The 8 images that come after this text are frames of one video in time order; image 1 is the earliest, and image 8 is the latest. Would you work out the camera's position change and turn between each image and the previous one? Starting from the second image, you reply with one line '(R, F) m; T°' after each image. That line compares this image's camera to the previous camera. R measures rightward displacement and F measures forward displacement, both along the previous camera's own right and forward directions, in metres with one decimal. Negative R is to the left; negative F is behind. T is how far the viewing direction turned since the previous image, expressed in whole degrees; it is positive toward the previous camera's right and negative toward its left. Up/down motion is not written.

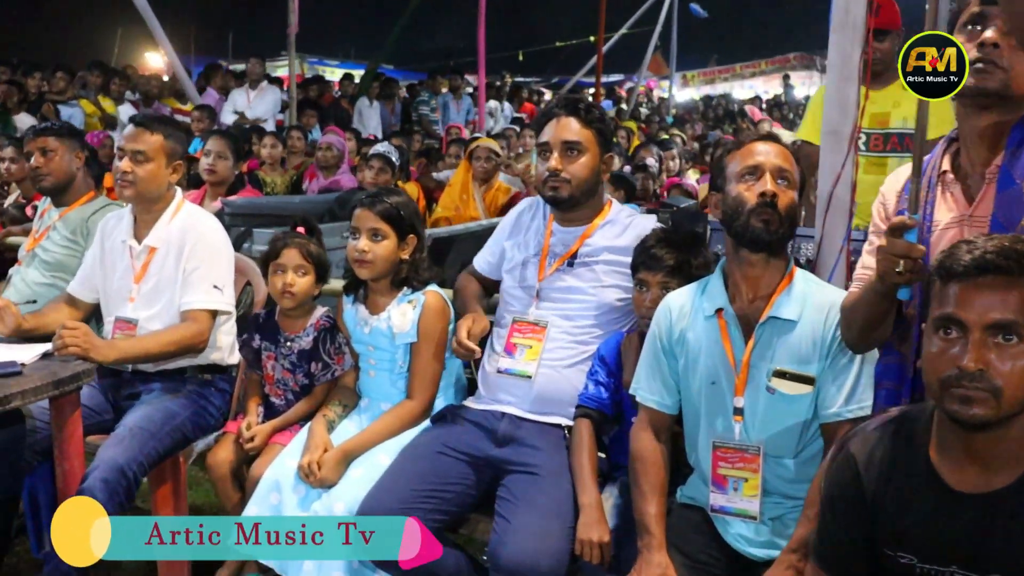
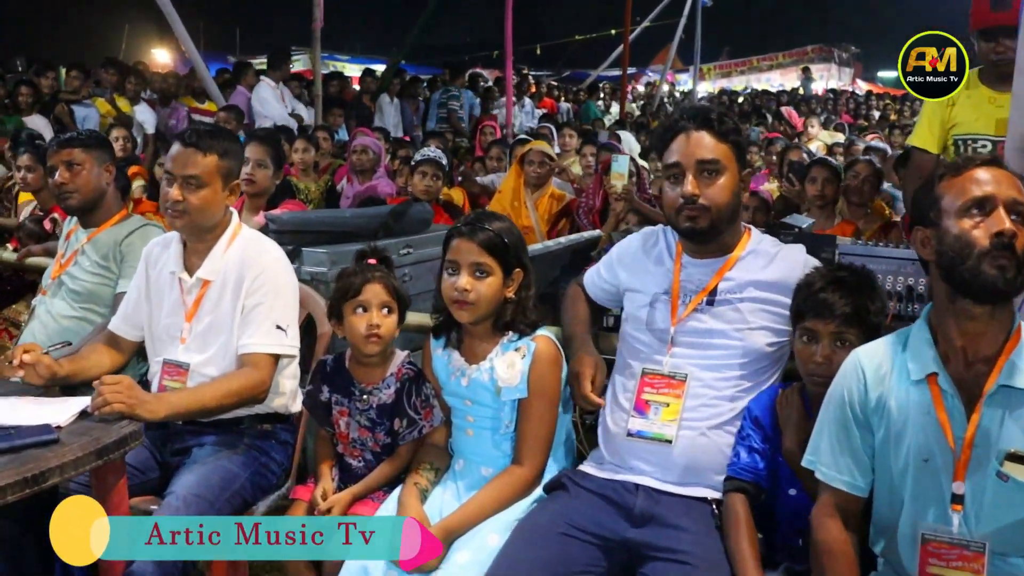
(-0.2, +0.4) m; 0°
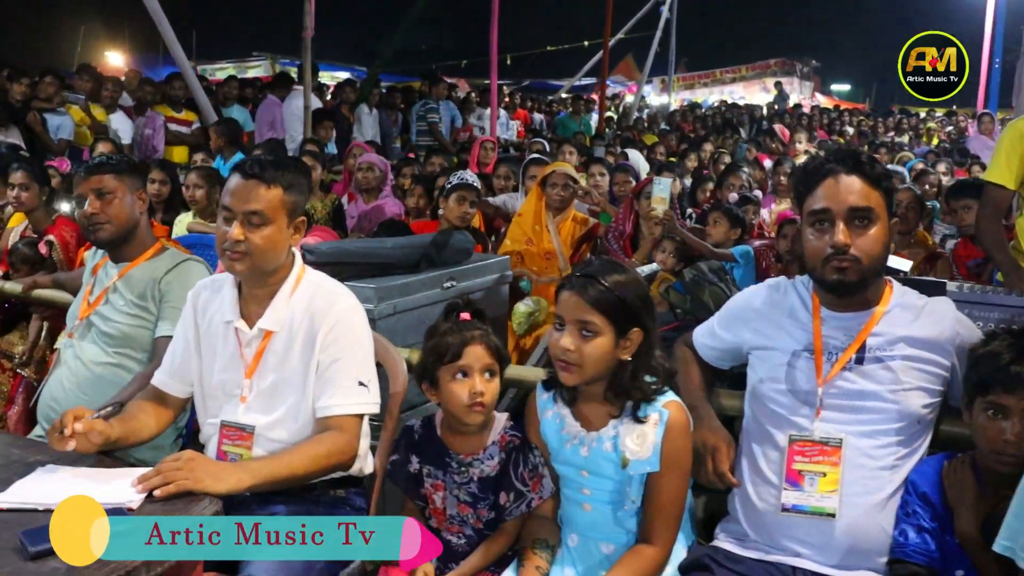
(-0.3, +0.3) m; +3°
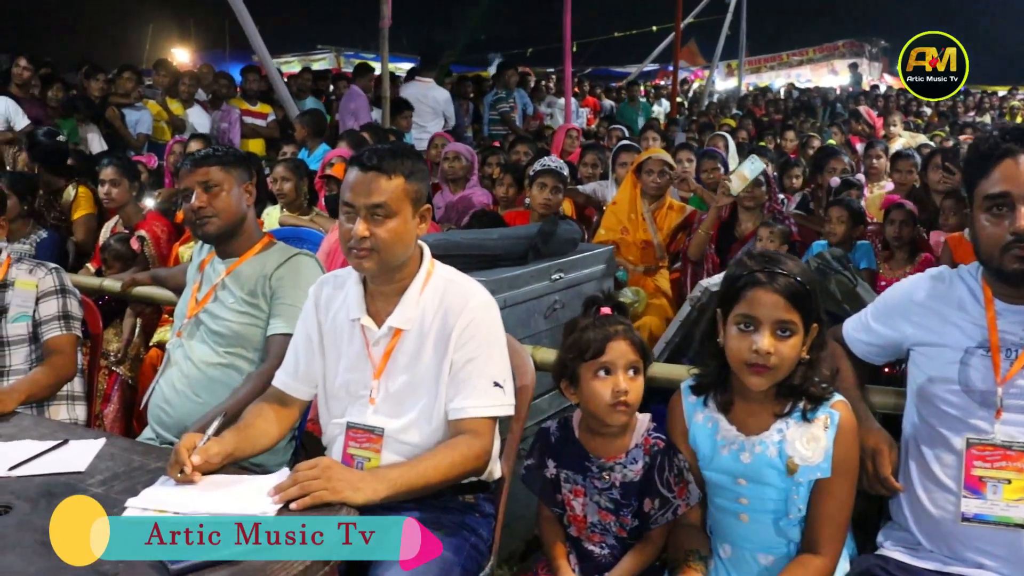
(-0.1, +0.1) m; -3°
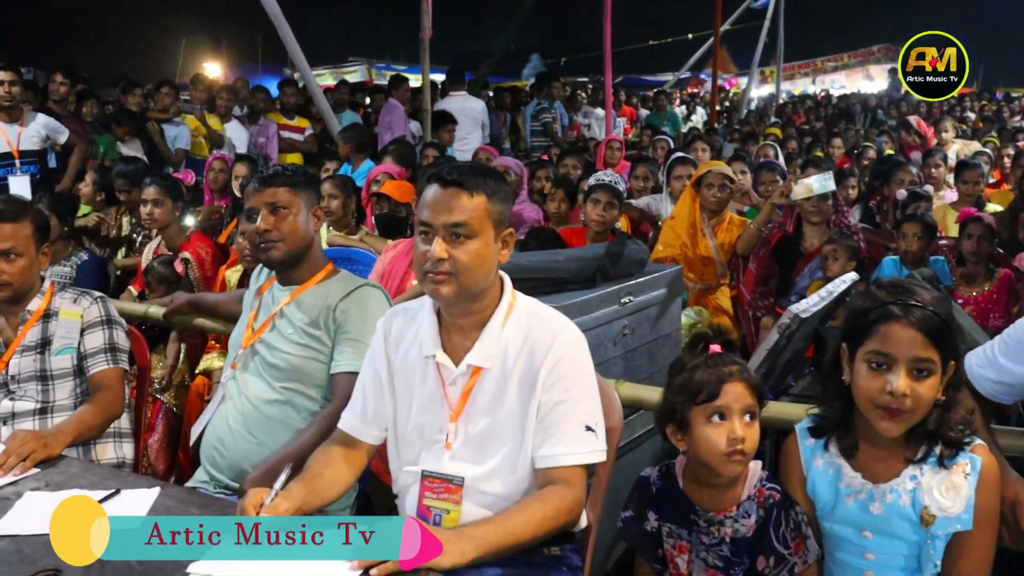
(-0.1, +0.2) m; -1°
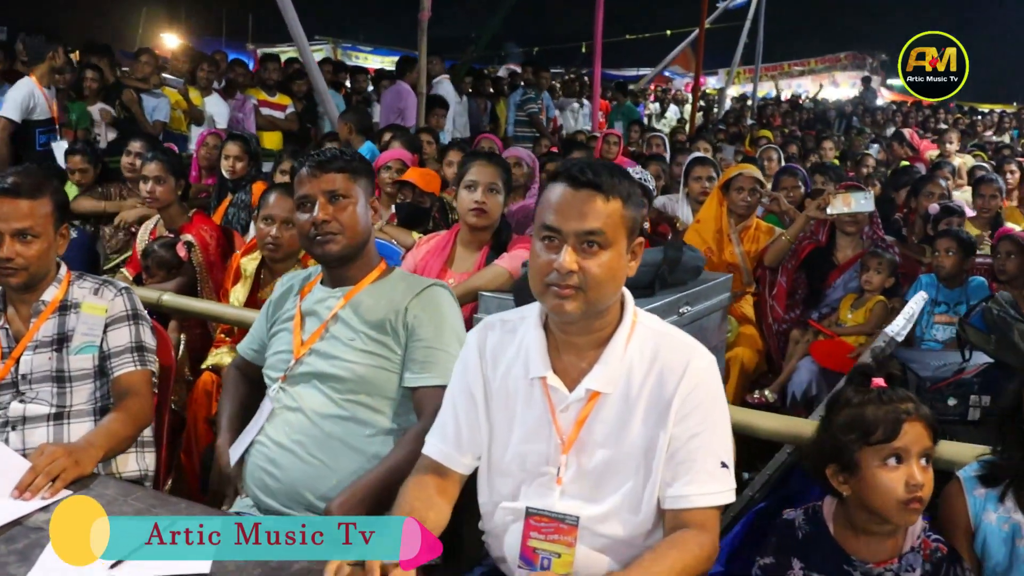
(-0.3, +0.3) m; +3°
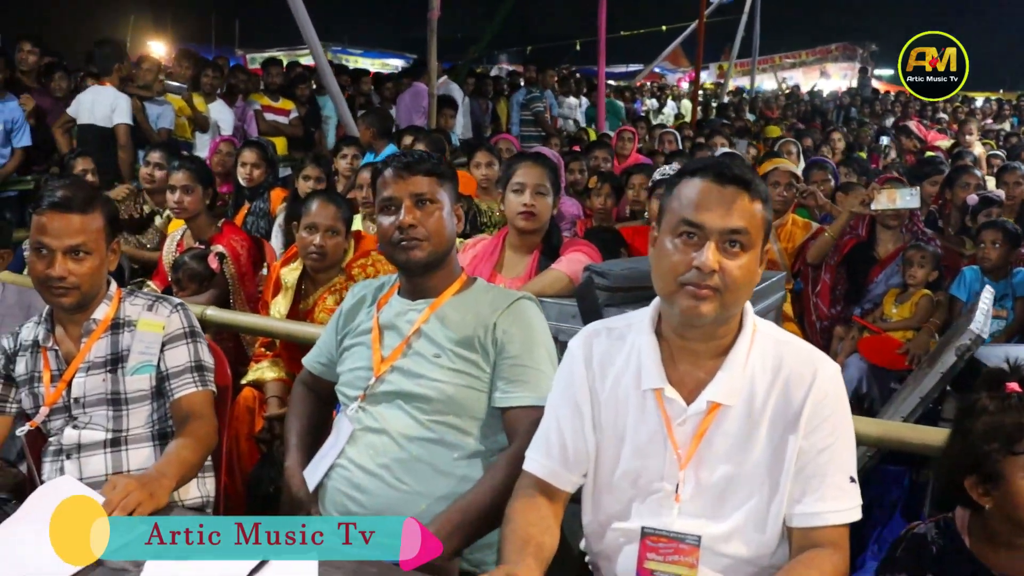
(-0.2, +0.1) m; +1°
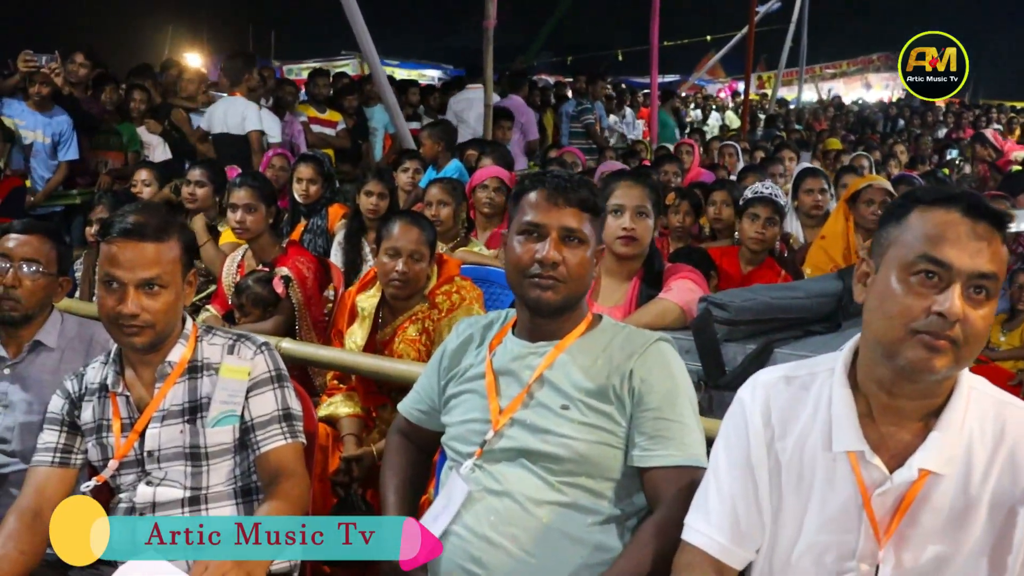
(-0.2, +0.3) m; -1°
